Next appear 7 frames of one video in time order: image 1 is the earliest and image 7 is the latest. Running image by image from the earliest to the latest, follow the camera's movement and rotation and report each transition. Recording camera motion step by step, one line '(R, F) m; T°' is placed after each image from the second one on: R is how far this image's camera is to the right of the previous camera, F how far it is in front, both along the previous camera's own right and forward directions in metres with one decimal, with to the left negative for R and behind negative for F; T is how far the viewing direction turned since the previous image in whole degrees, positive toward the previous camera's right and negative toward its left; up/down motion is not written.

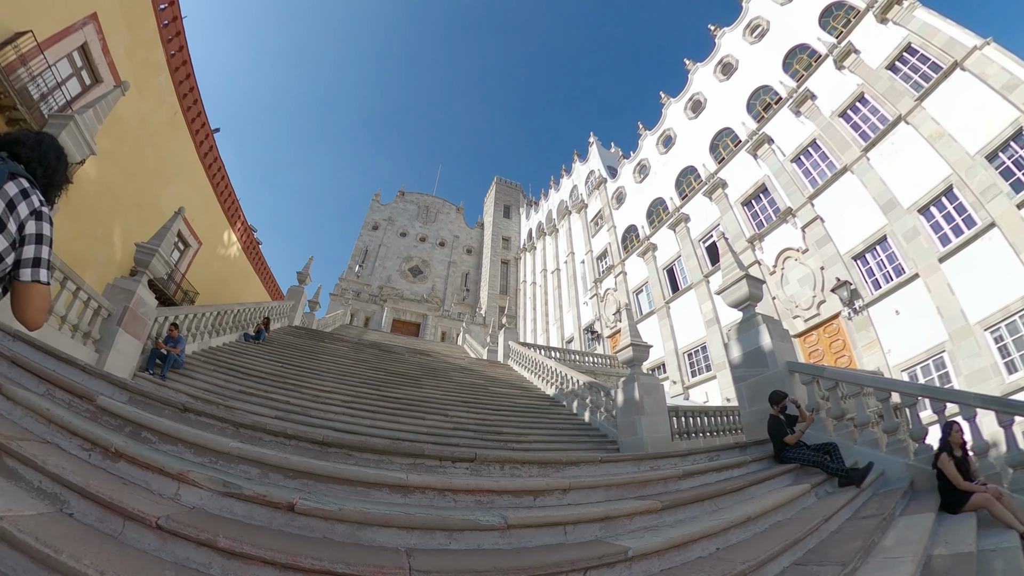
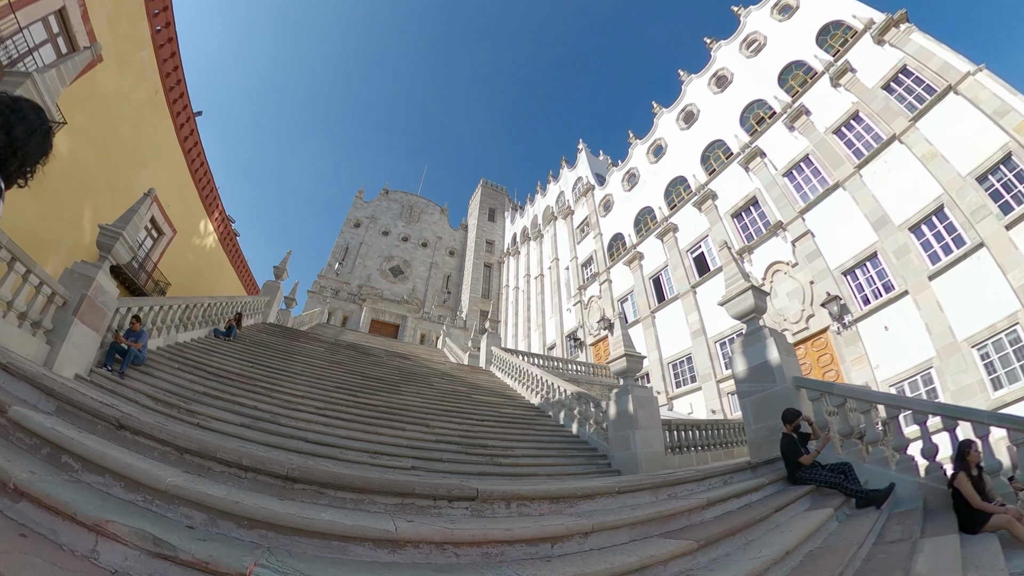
(-0.3, +0.4) m; +3°
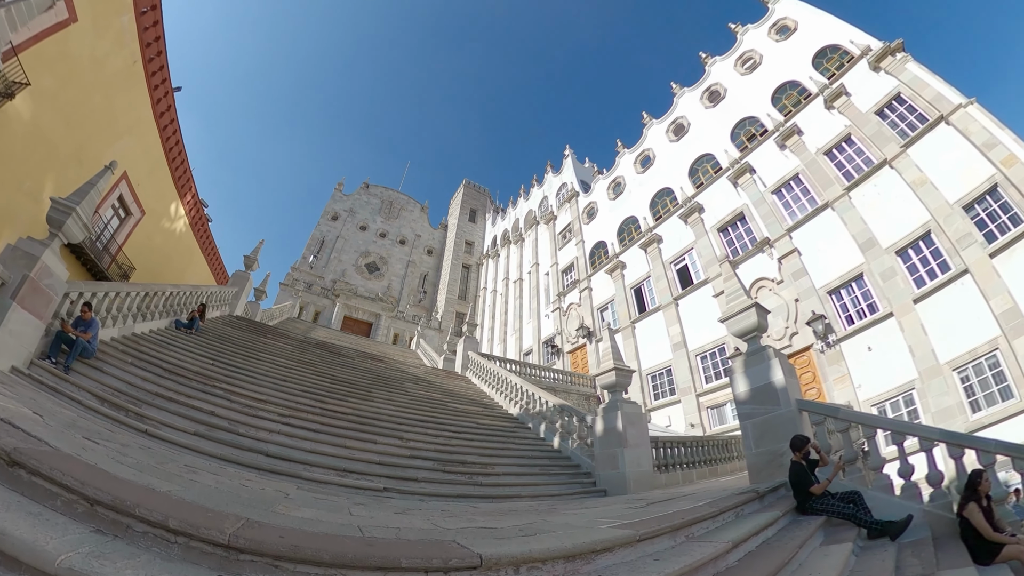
(-0.4, +0.4) m; +3°
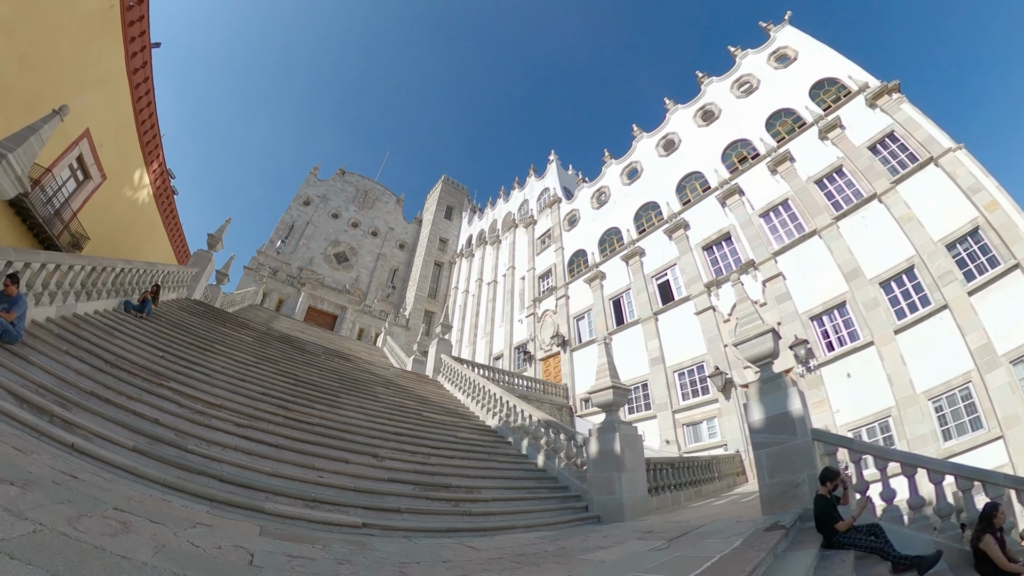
(-0.7, +0.4) m; +5°
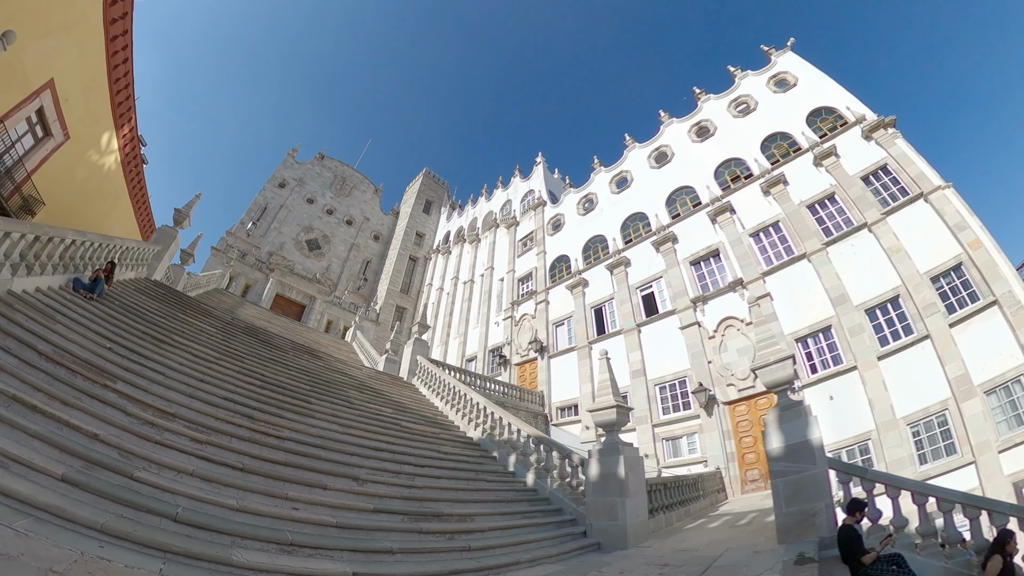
(-0.7, +0.4) m; +4°
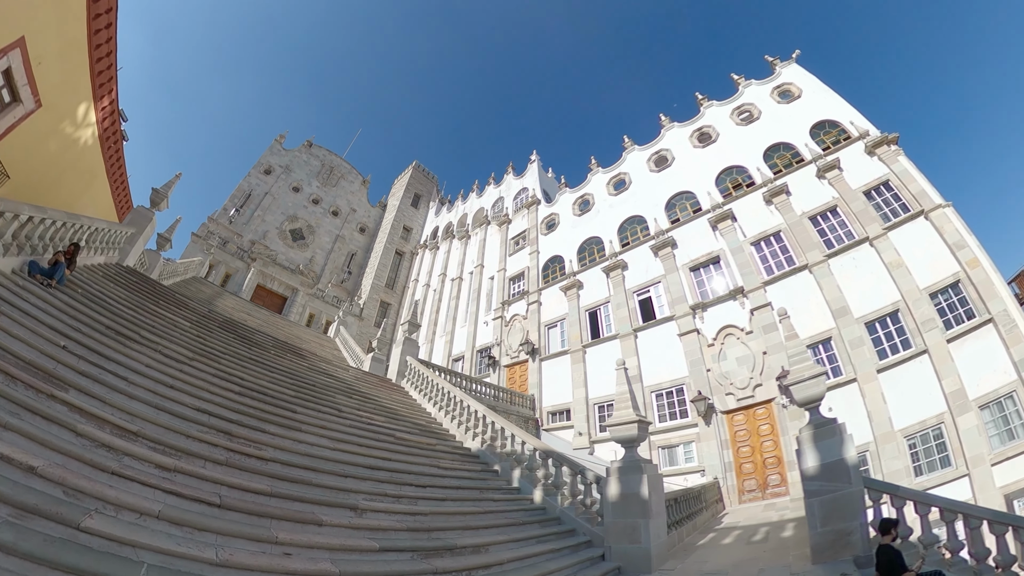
(-0.6, +0.4) m; +3°
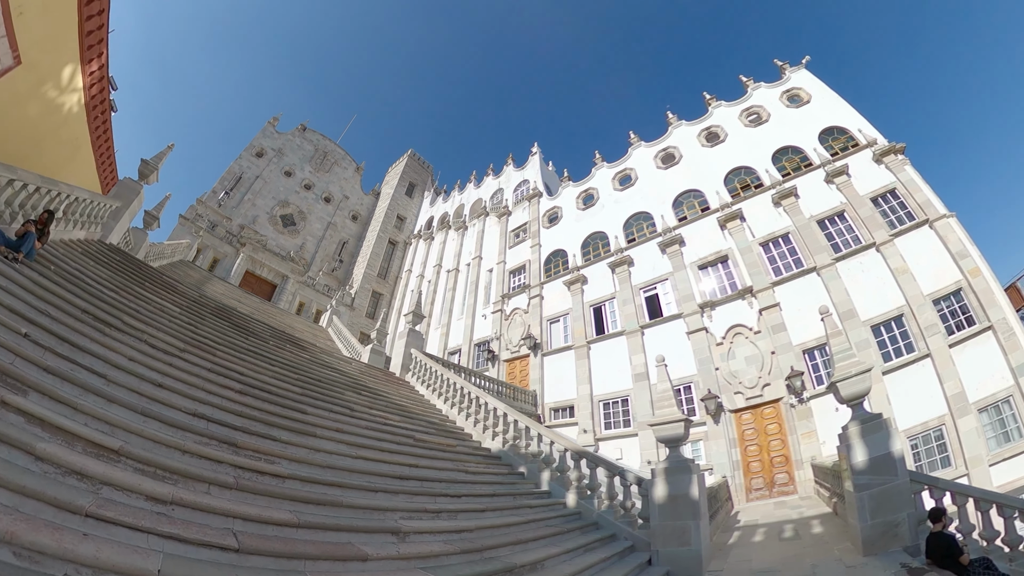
(-1.0, +0.2) m; +3°
